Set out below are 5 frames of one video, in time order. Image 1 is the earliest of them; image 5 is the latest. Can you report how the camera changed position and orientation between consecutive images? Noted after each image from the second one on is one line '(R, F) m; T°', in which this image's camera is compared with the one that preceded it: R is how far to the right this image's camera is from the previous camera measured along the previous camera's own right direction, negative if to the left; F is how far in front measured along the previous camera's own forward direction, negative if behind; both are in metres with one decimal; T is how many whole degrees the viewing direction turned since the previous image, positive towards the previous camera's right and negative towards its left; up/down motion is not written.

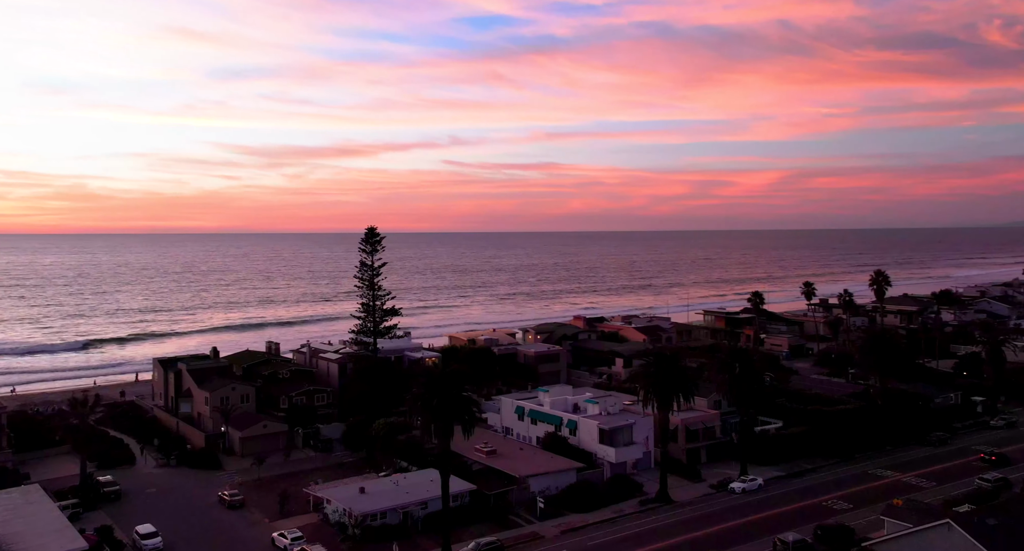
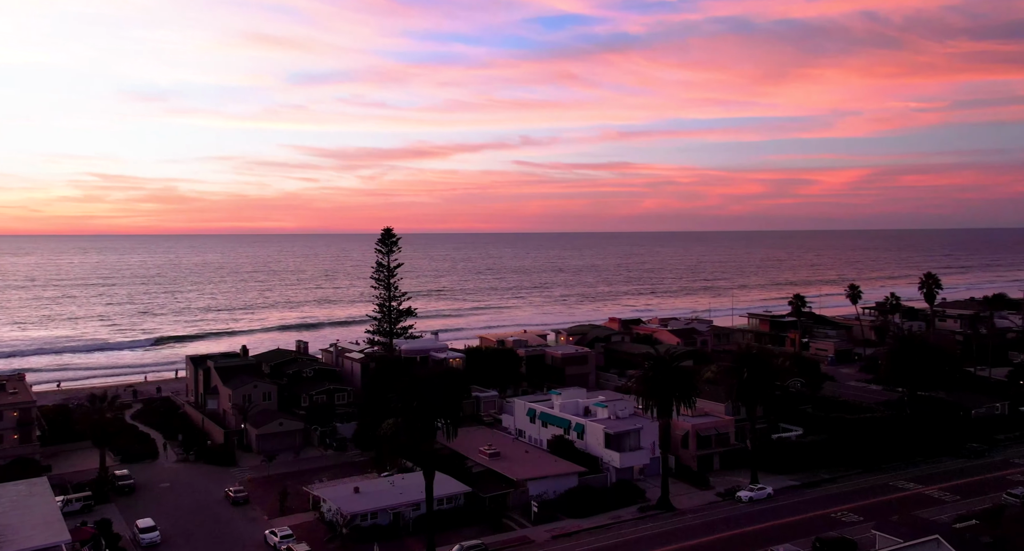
(+2.7, +0.3) m; -4°
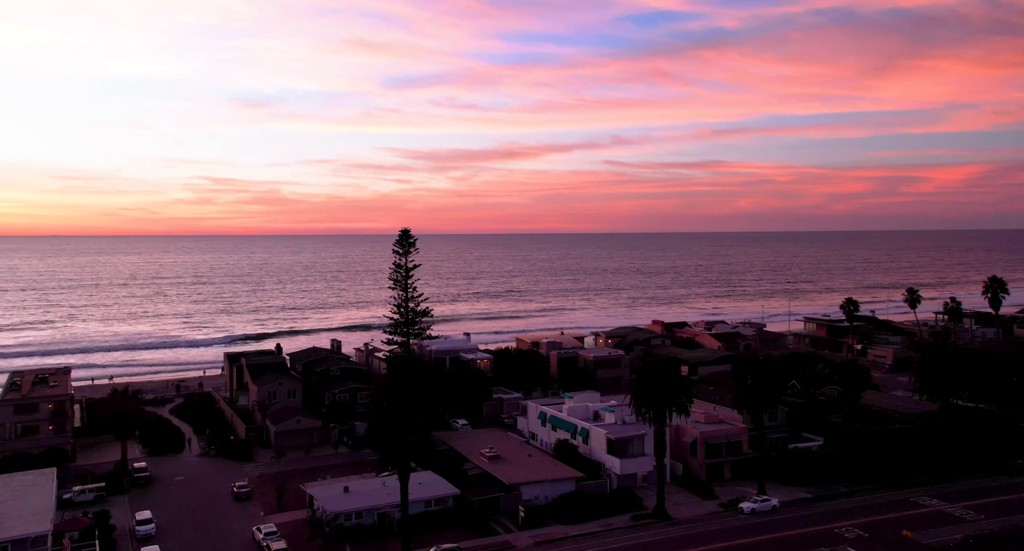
(+3.6, +0.5) m; -6°
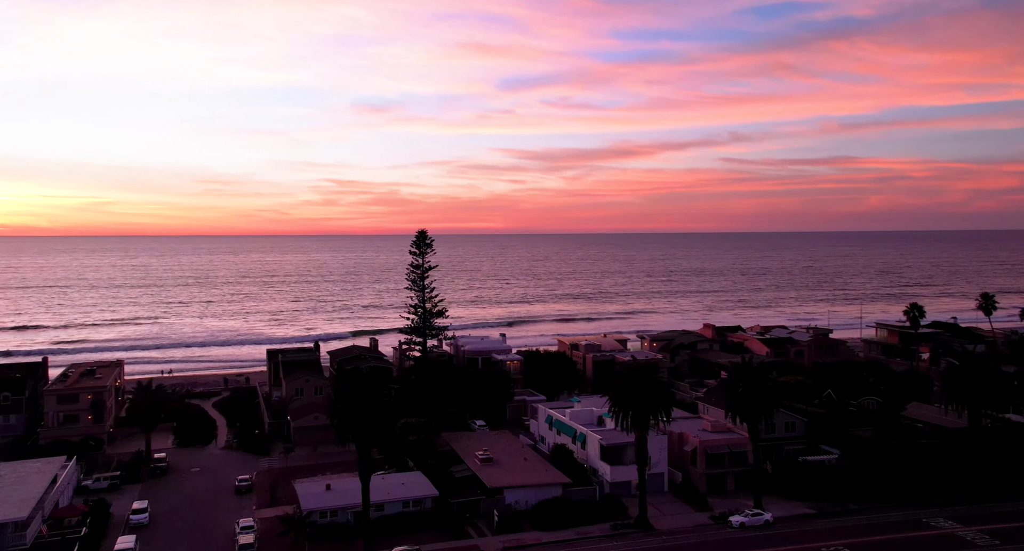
(+4.8, +0.5) m; -7°
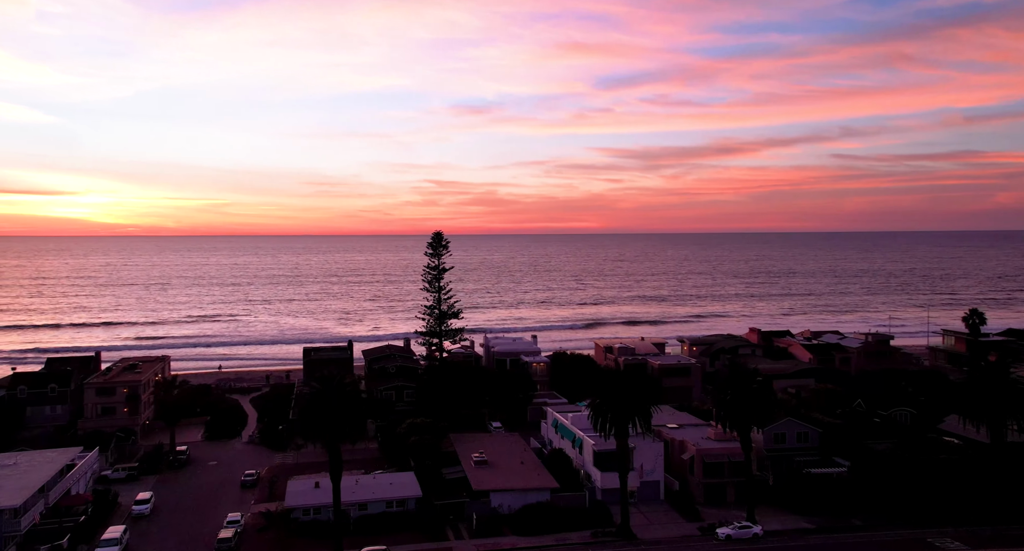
(+4.1, +0.3) m; -6°
